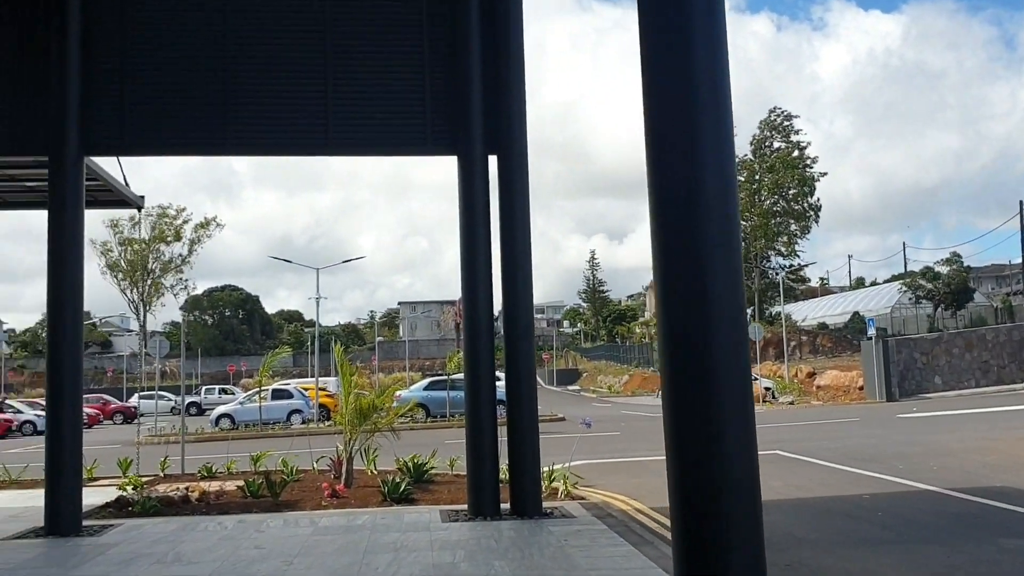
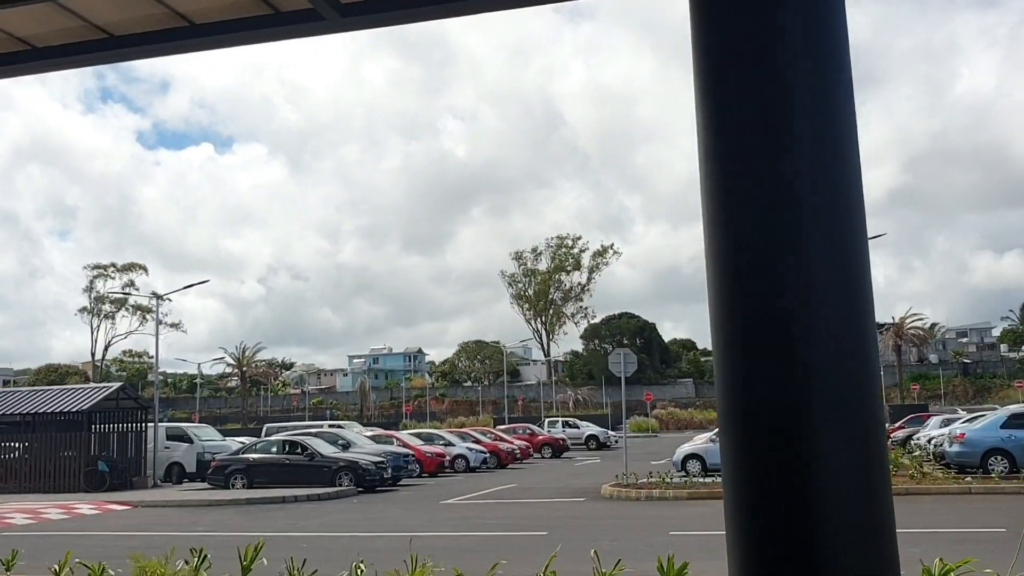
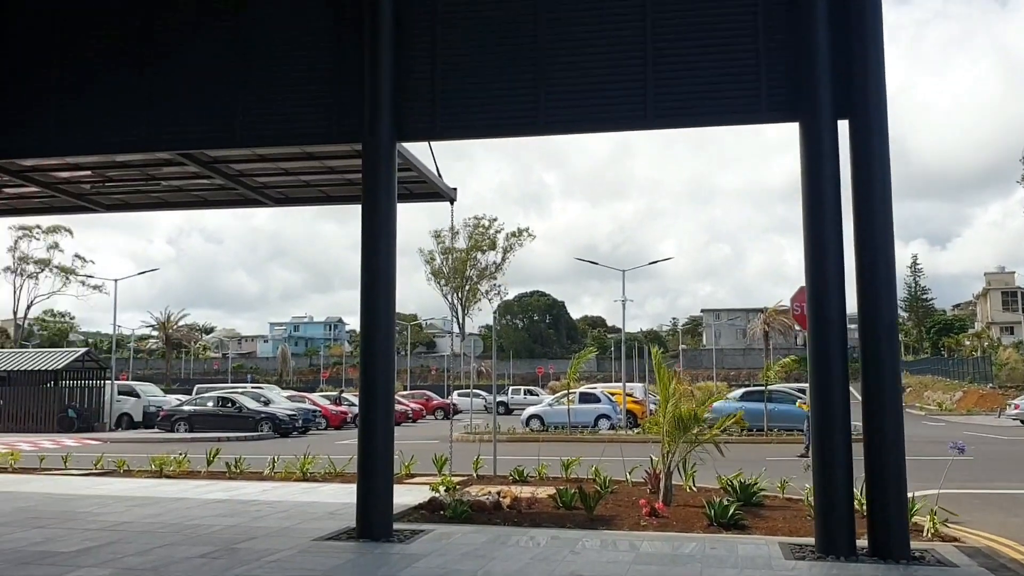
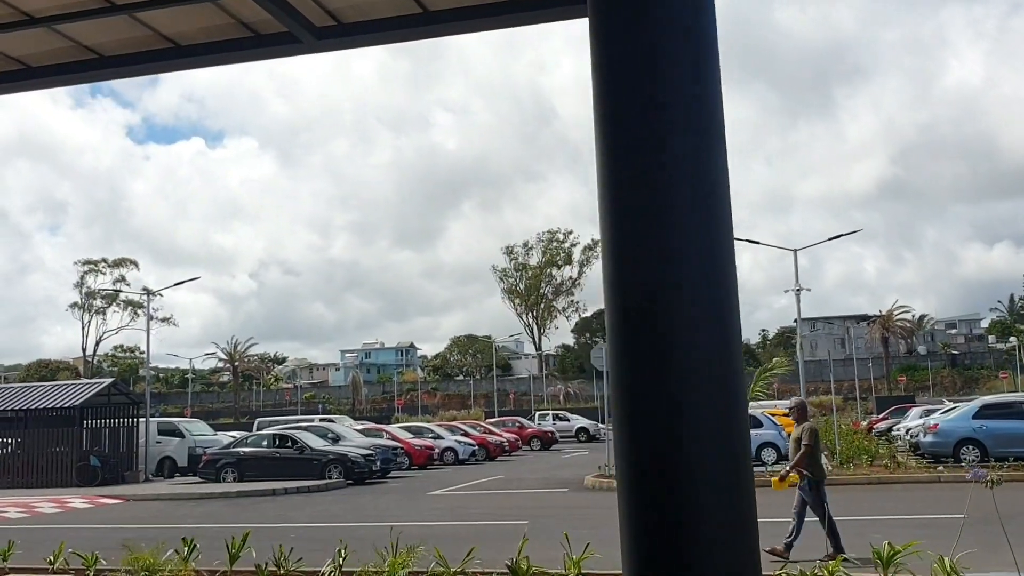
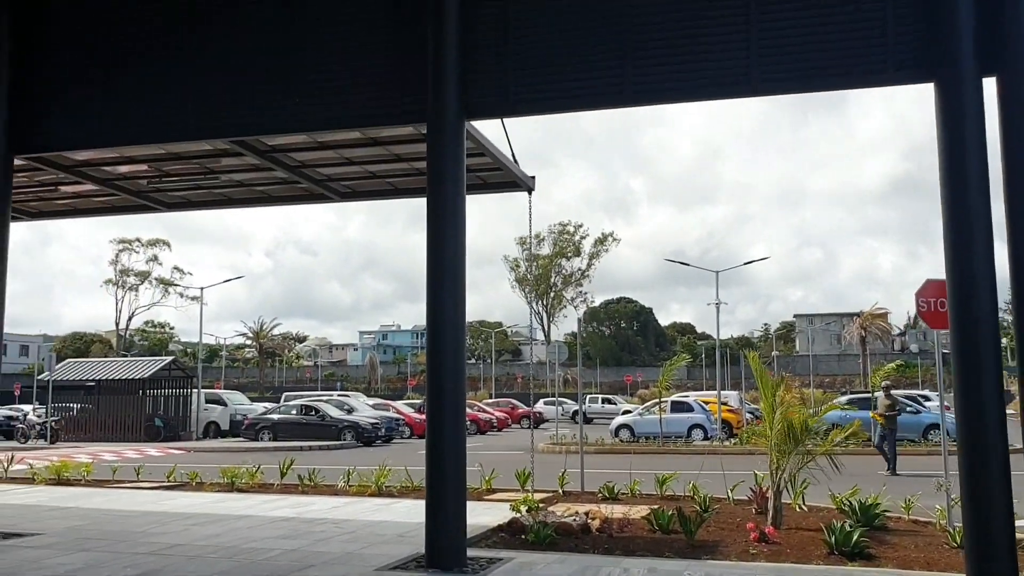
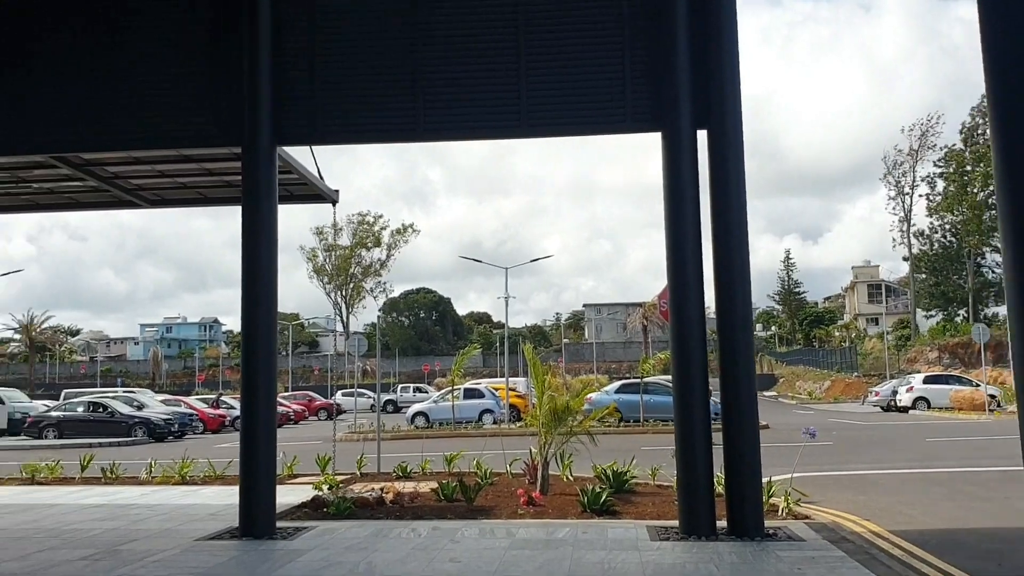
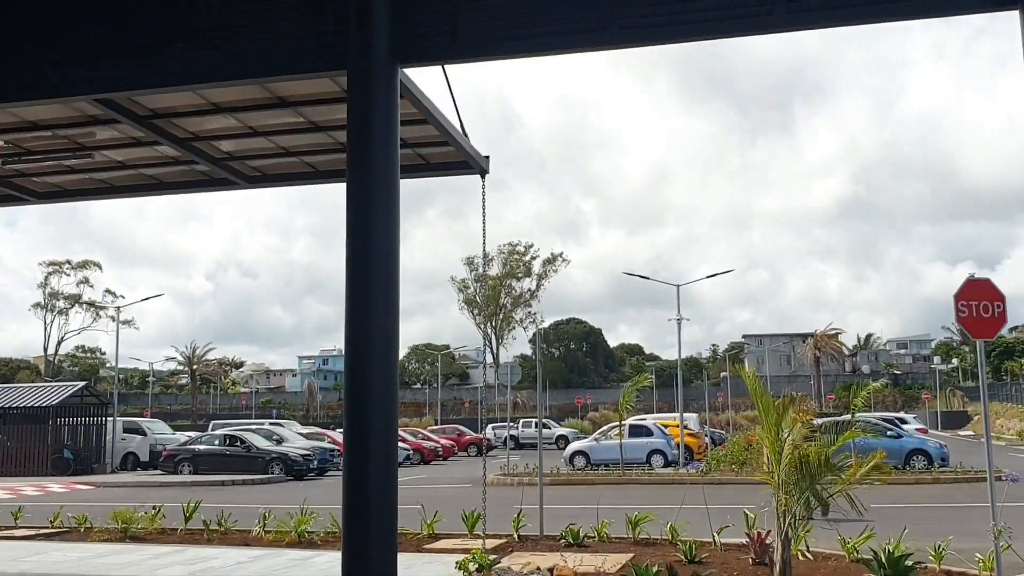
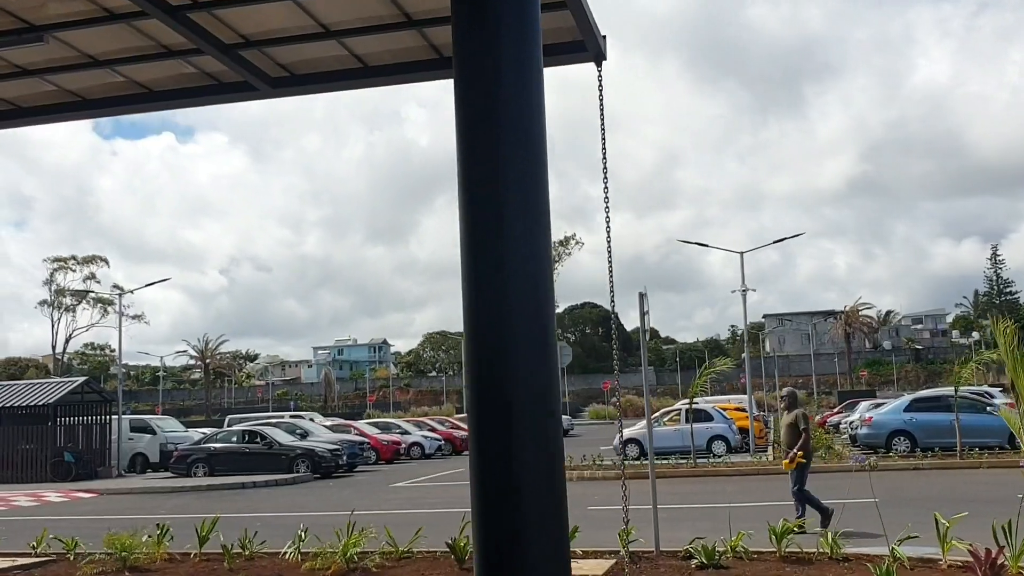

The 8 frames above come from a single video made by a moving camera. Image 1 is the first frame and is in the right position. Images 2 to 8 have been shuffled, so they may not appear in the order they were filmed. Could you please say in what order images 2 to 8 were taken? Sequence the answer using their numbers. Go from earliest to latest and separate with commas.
6, 3, 5, 7, 8, 4, 2
